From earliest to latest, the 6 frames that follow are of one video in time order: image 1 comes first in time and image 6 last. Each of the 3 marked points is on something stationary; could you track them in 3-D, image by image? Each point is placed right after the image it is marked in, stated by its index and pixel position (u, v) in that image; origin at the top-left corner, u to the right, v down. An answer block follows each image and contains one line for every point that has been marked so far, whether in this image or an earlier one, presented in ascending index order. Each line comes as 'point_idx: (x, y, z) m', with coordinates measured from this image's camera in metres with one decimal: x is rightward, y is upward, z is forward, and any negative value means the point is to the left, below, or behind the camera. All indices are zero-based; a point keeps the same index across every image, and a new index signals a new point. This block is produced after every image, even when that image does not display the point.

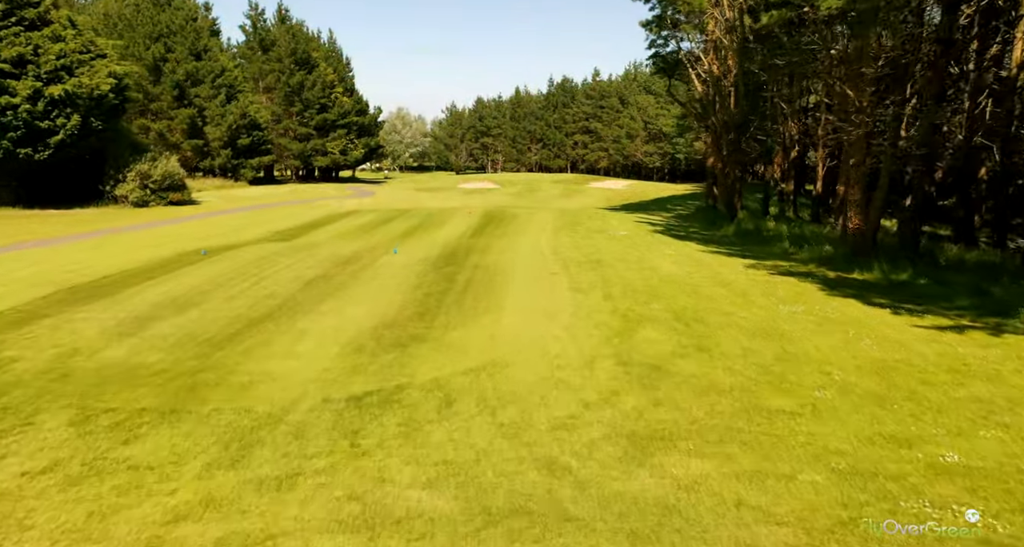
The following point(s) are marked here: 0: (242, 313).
0: (-4.2, -0.6, +10.1) m
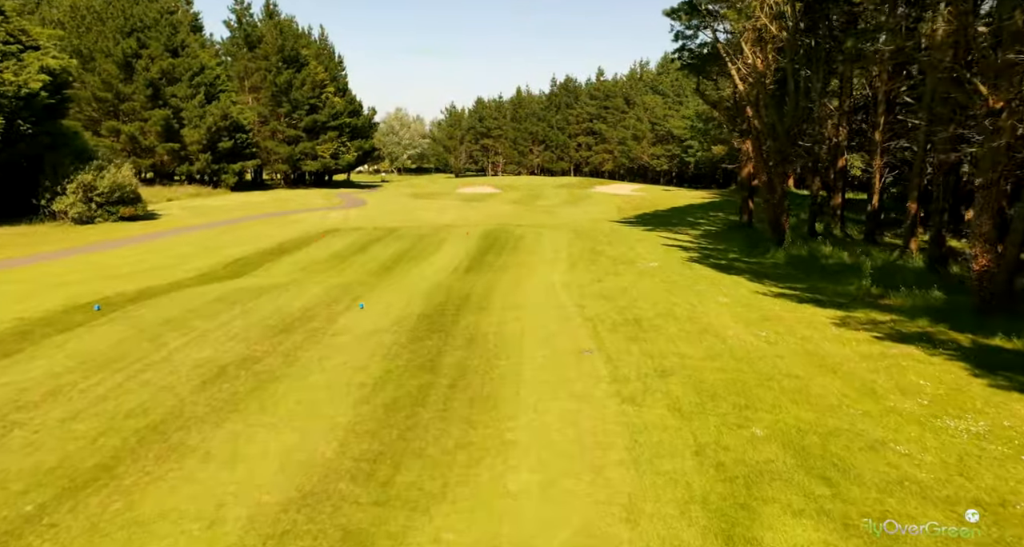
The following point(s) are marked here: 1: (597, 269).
0: (-4.0, -1.7, +6.0) m
1: (+2.1, +0.1, +16.7) m
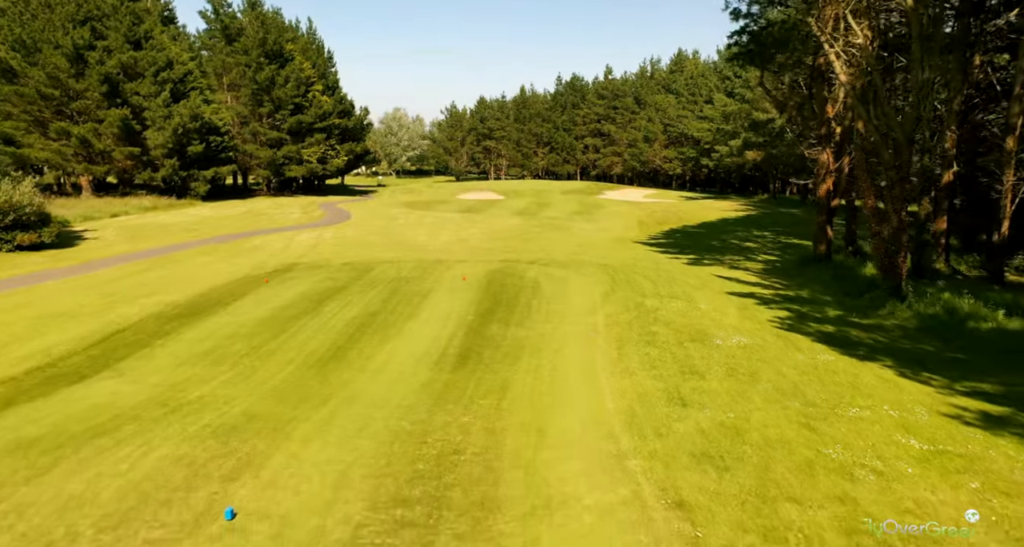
0: (-3.8, -3.1, 0.0) m
1: (+2.4, -1.4, +10.7) m
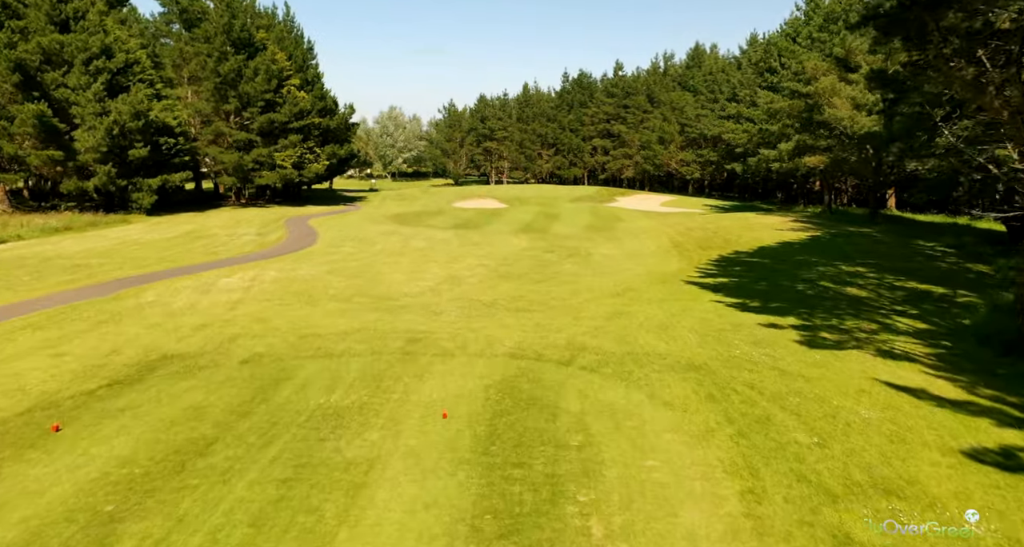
0: (-3.4, -4.9, -8.3) m
1: (+2.8, -3.2, +2.4) m
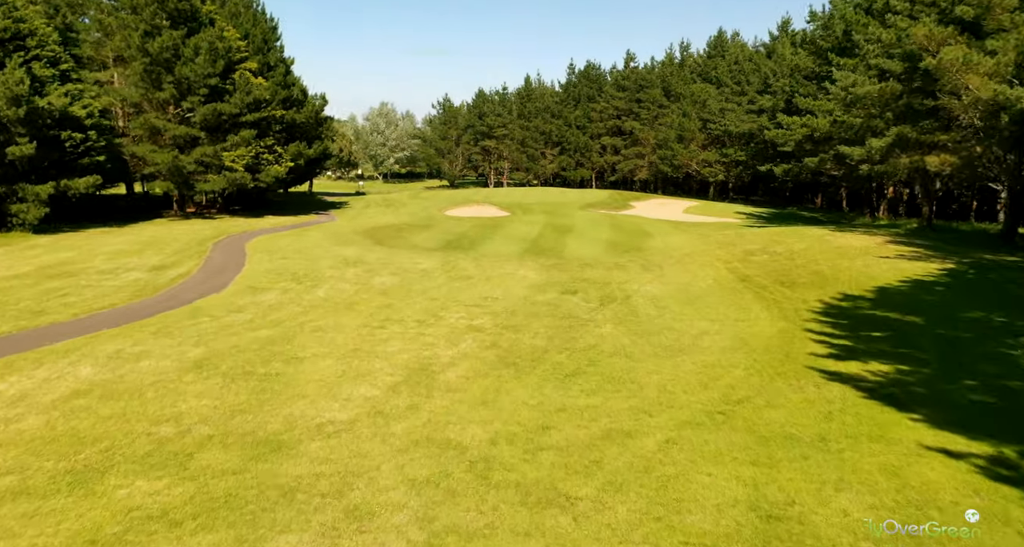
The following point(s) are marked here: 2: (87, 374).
0: (-3.2, -6.8, -18.8) m
1: (+3.0, -5.1, -8.1) m
2: (-7.7, -1.9, +11.6) m
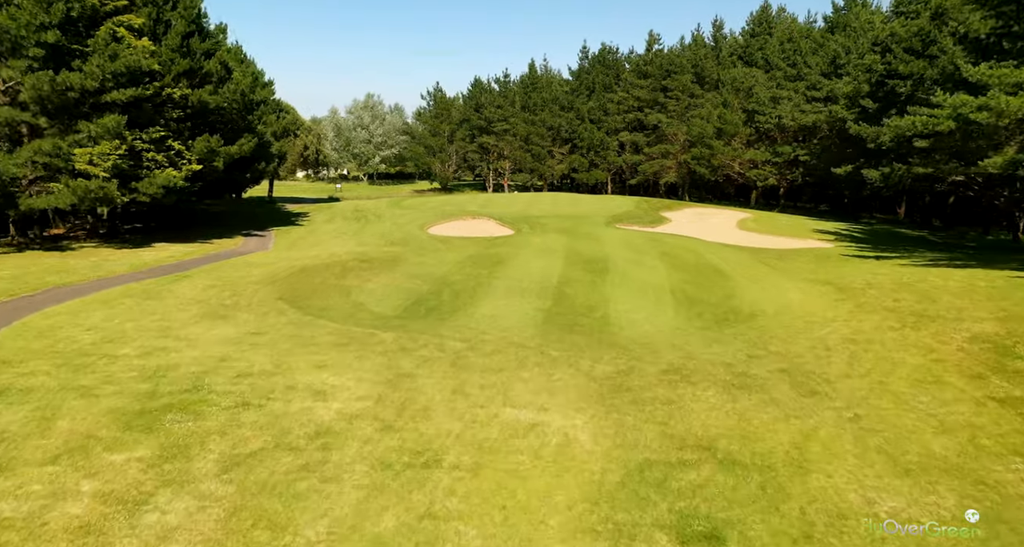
0: (-2.7, -9.9, -35.9) m
1: (+3.5, -8.2, -25.2) m
2: (-7.3, -5.0, -5.5) m
